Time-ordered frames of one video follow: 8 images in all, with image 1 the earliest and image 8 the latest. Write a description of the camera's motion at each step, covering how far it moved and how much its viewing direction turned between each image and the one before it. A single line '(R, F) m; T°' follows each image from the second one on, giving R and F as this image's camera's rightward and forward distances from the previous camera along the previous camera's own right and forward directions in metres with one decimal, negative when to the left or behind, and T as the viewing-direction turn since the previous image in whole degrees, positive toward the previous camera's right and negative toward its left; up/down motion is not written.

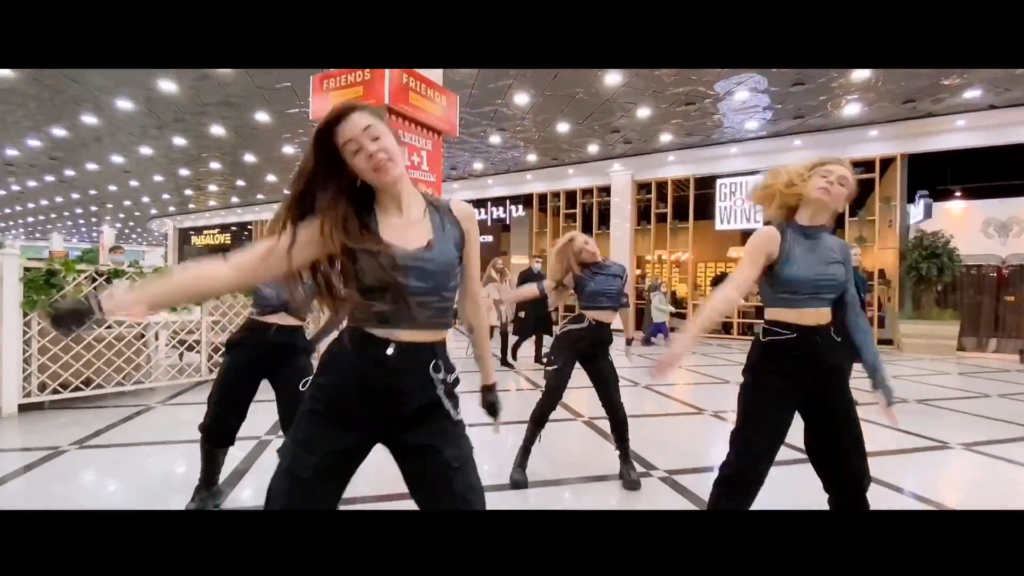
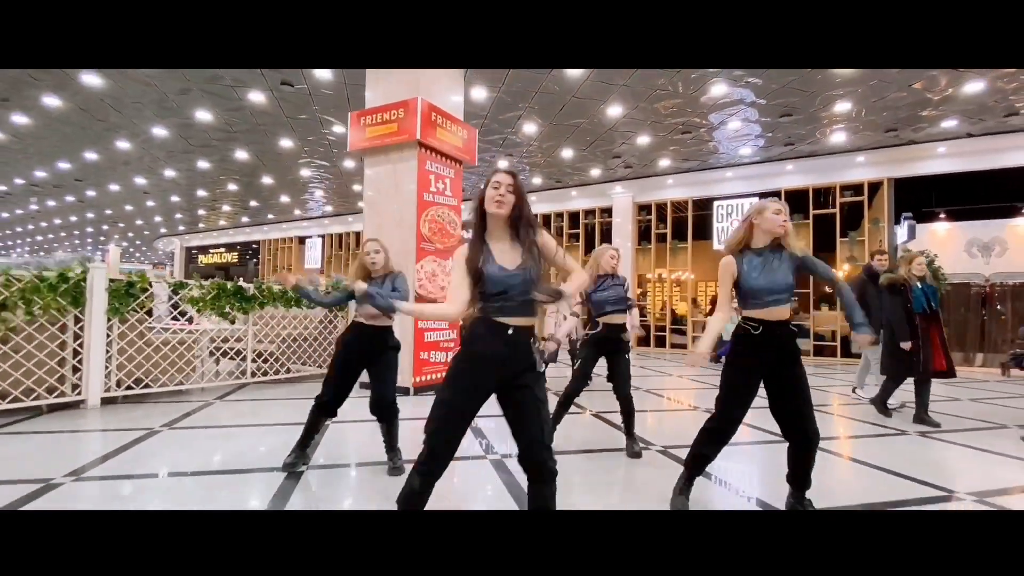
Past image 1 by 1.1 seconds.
(-0.2, -0.4) m; 0°
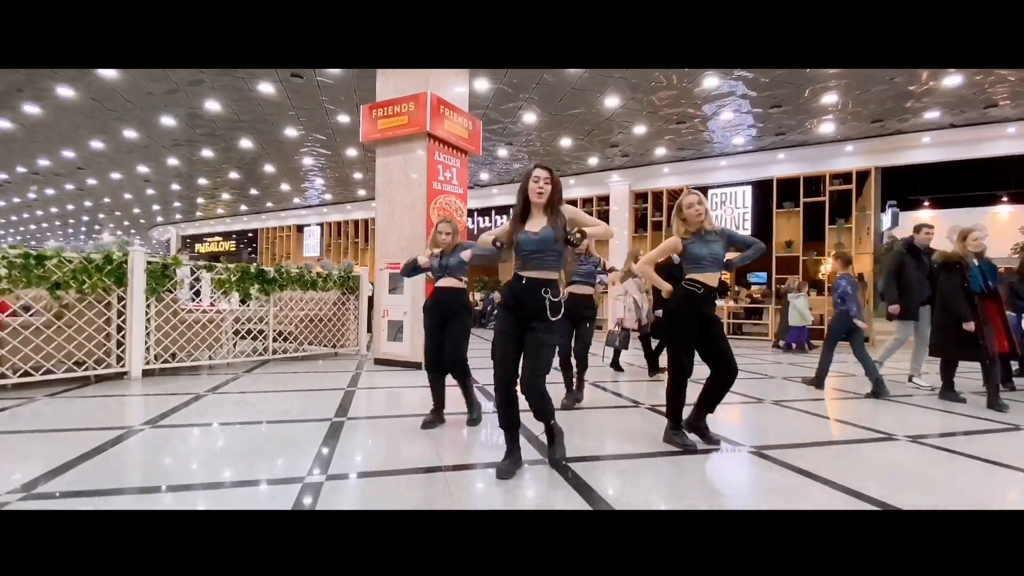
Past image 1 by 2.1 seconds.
(-0.1, -0.3) m; +1°
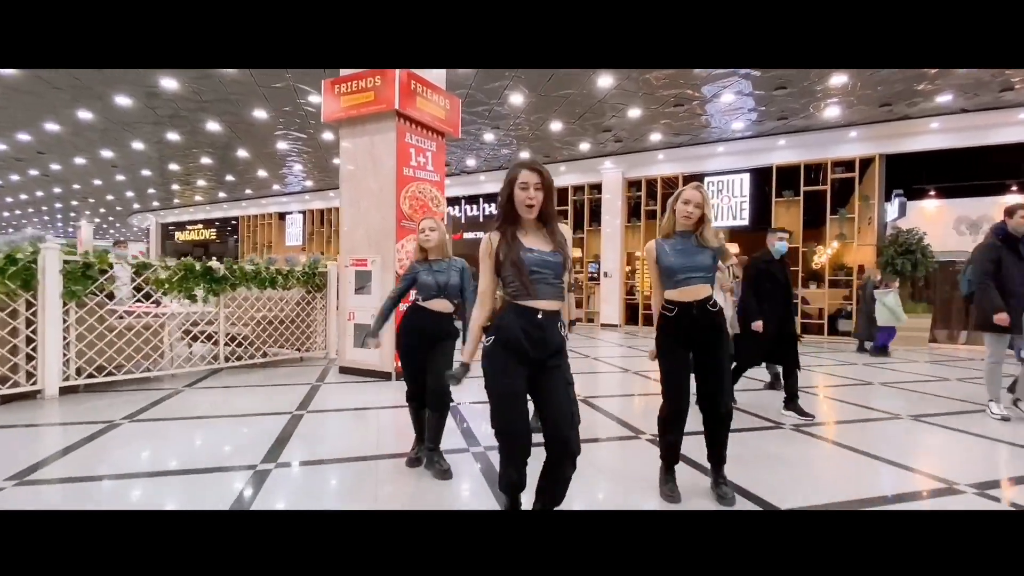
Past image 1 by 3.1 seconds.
(+0.1, +0.5) m; +1°
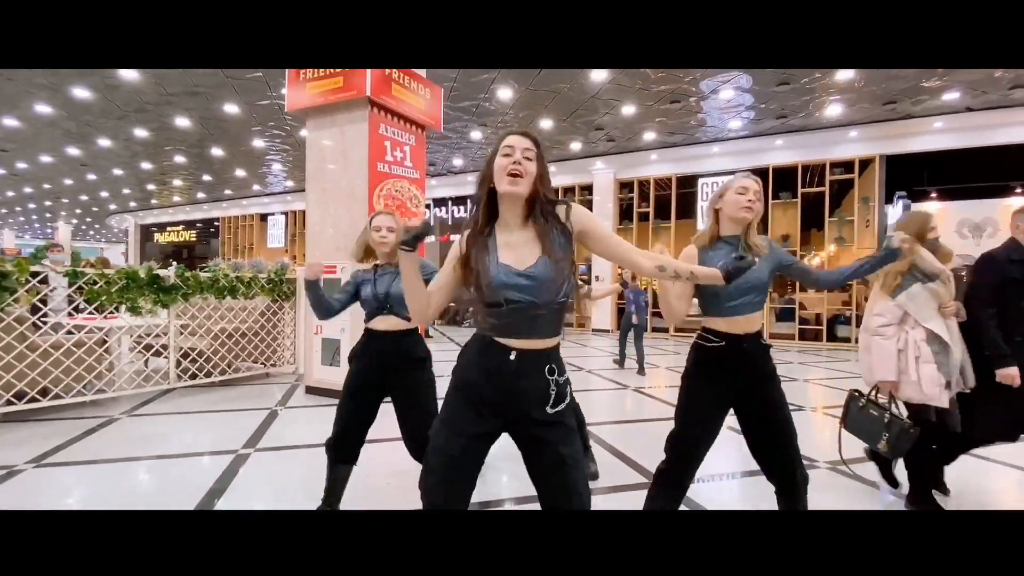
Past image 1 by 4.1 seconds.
(0.0, +0.4) m; +1°
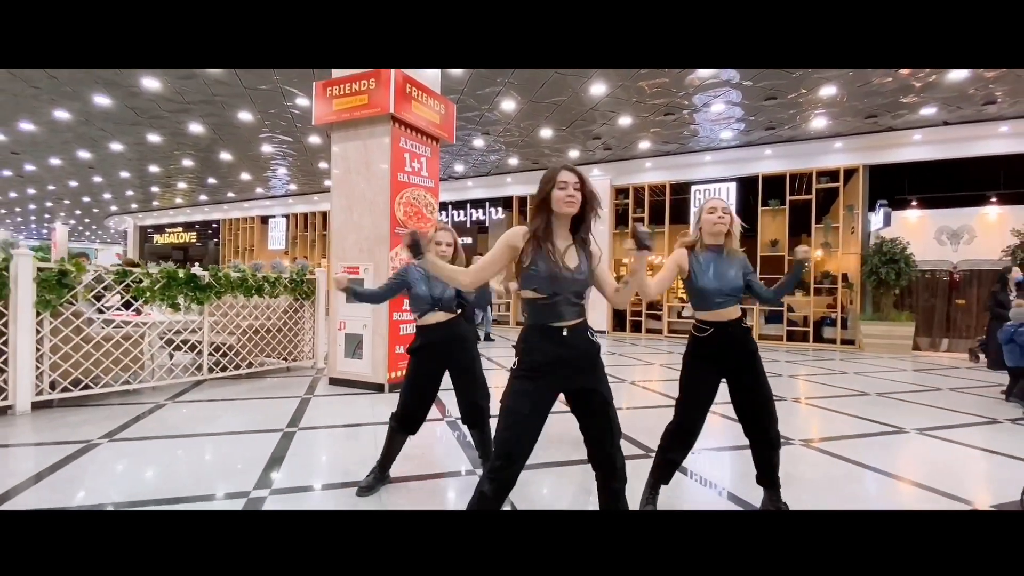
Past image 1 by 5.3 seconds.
(-0.1, -0.3) m; +1°
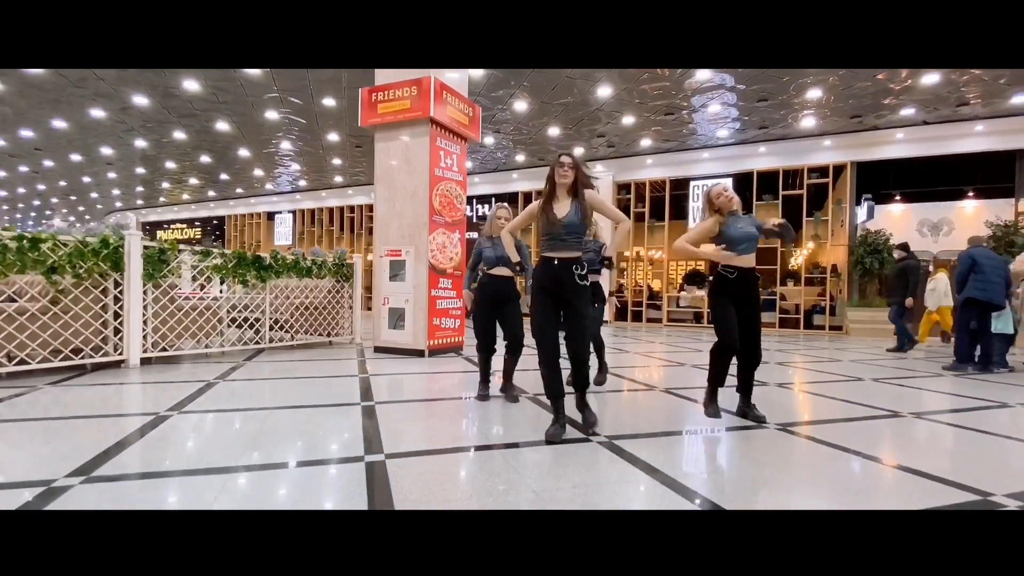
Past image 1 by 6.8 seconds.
(-0.2, -0.6) m; 0°
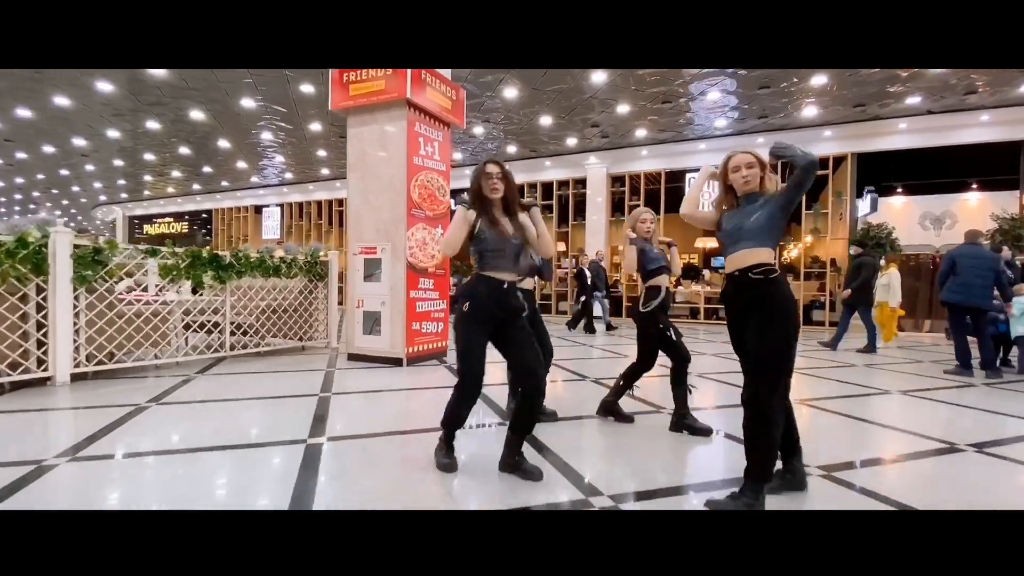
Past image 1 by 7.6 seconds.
(+0.1, +0.4) m; +1°
